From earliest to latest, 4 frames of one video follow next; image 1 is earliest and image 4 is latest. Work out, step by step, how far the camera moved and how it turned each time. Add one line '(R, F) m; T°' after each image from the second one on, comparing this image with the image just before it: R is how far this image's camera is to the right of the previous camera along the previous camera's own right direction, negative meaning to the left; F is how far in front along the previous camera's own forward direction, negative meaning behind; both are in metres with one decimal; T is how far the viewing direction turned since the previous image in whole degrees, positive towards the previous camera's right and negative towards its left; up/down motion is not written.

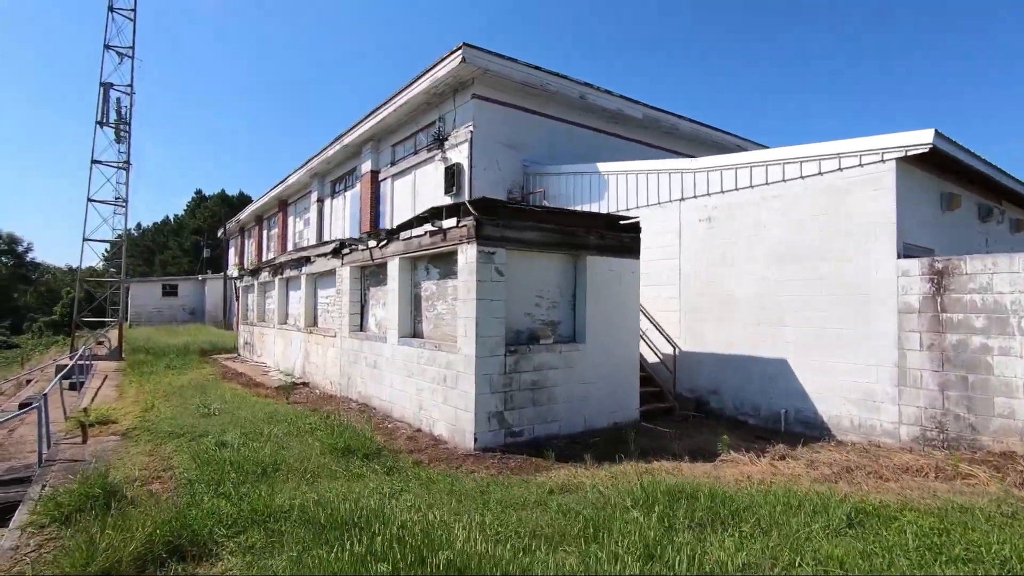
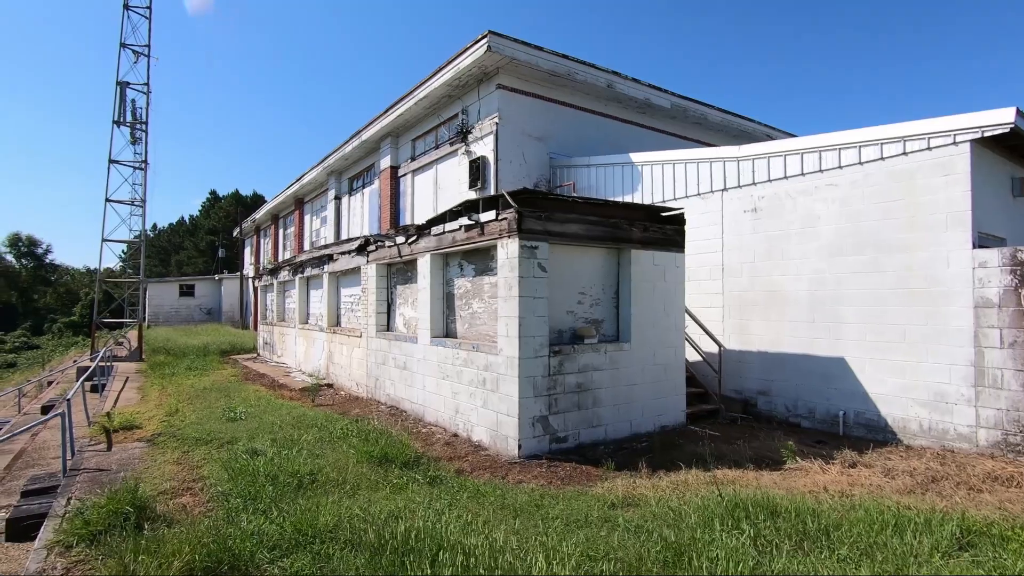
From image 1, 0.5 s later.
(-0.4, +0.4) m; -1°
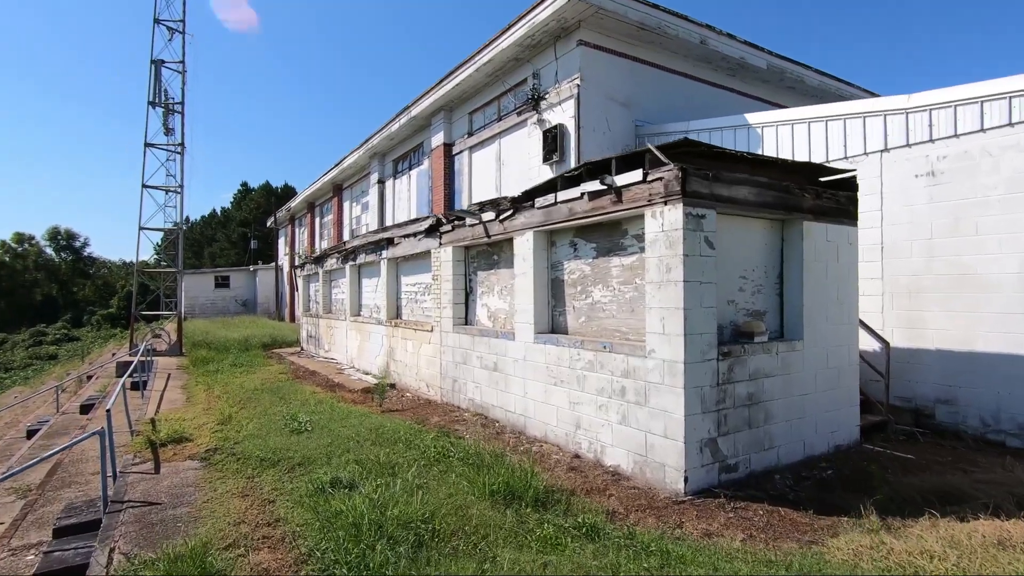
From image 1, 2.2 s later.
(-1.1, +1.4) m; -2°
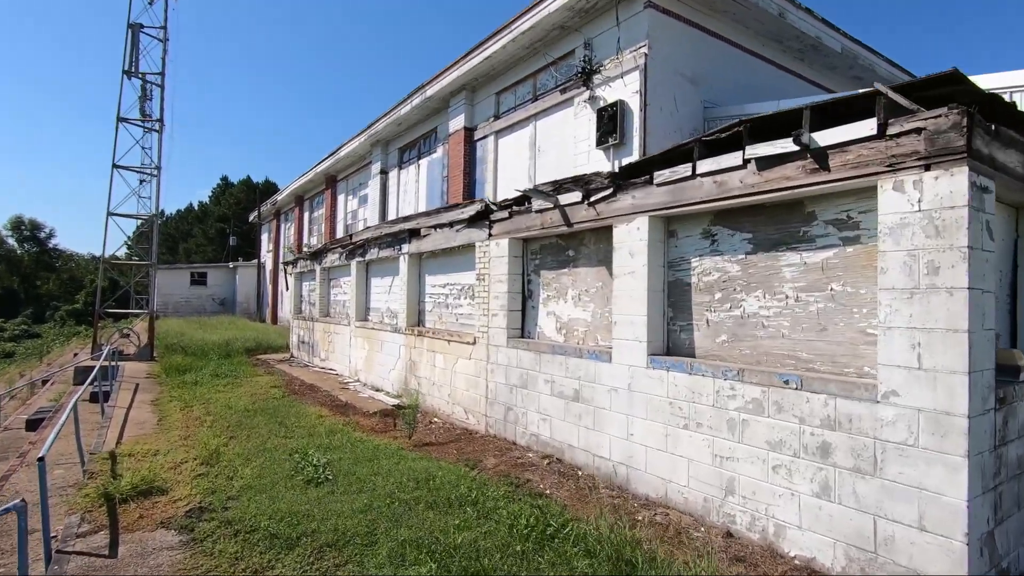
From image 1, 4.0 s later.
(-1.1, +1.7) m; +2°
